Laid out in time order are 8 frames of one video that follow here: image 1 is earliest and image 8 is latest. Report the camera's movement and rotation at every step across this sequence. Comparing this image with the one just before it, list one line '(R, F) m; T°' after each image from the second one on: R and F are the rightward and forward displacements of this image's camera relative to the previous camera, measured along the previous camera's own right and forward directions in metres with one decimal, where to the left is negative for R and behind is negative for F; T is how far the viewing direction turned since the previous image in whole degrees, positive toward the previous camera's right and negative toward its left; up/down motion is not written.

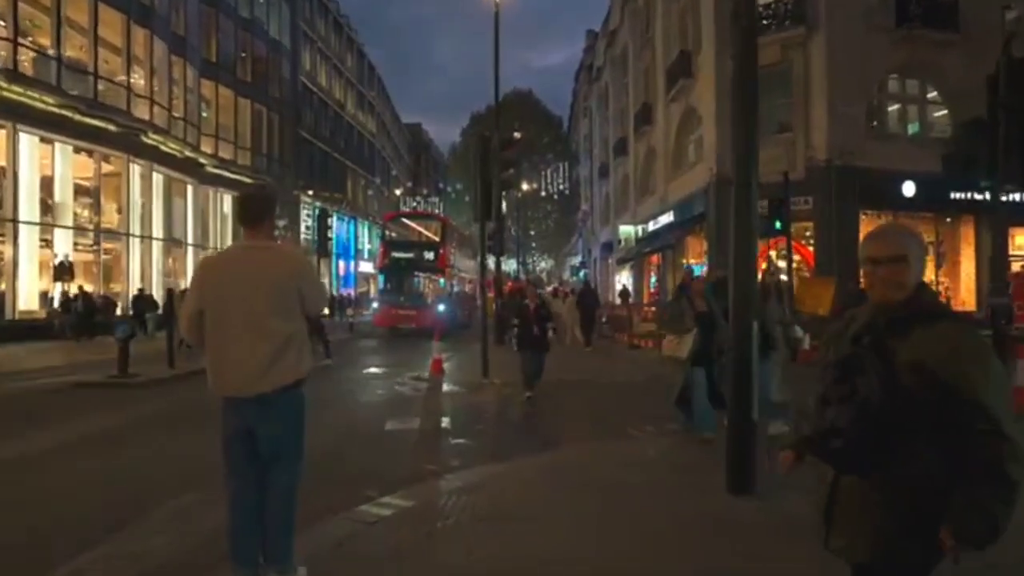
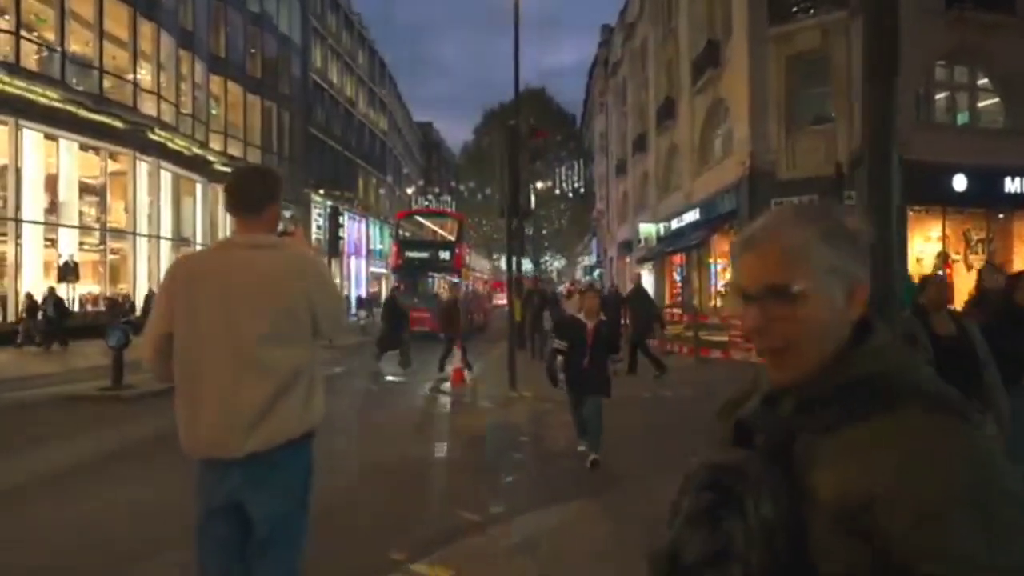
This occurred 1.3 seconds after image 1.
(-0.3, +1.4) m; -1°
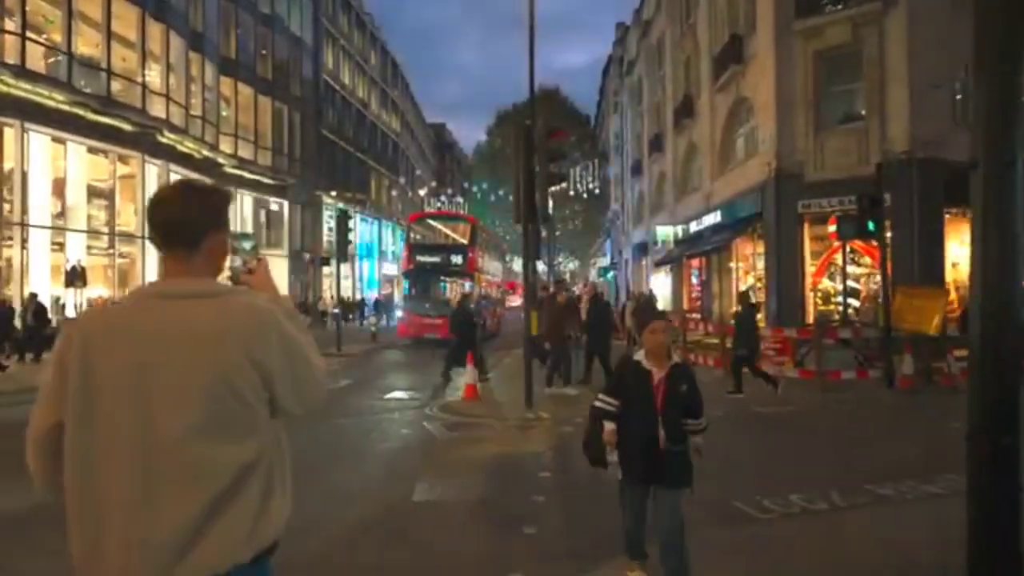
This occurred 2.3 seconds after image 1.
(-0.1, +1.0) m; -1°
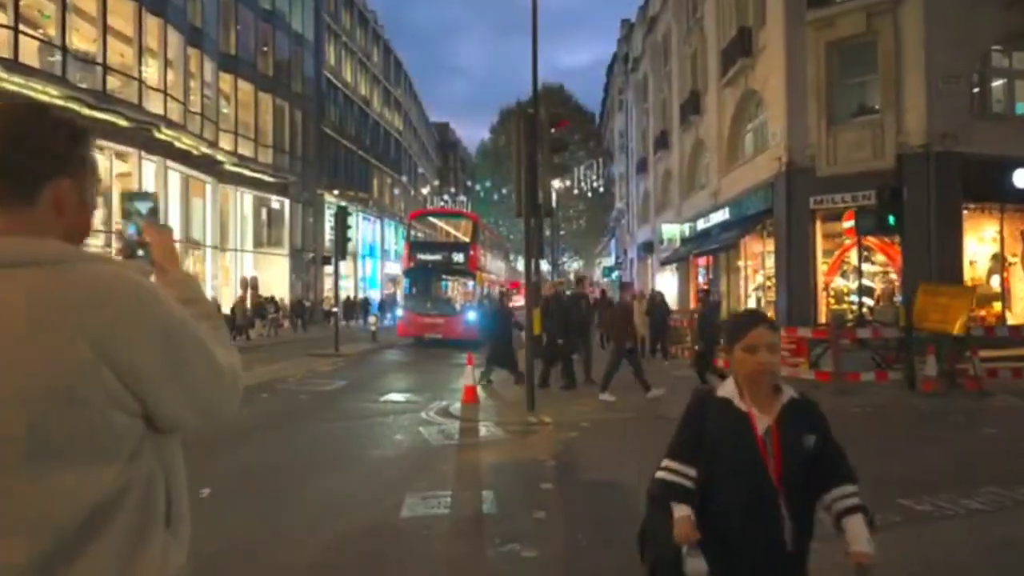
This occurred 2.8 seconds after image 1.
(0.0, +0.7) m; 0°
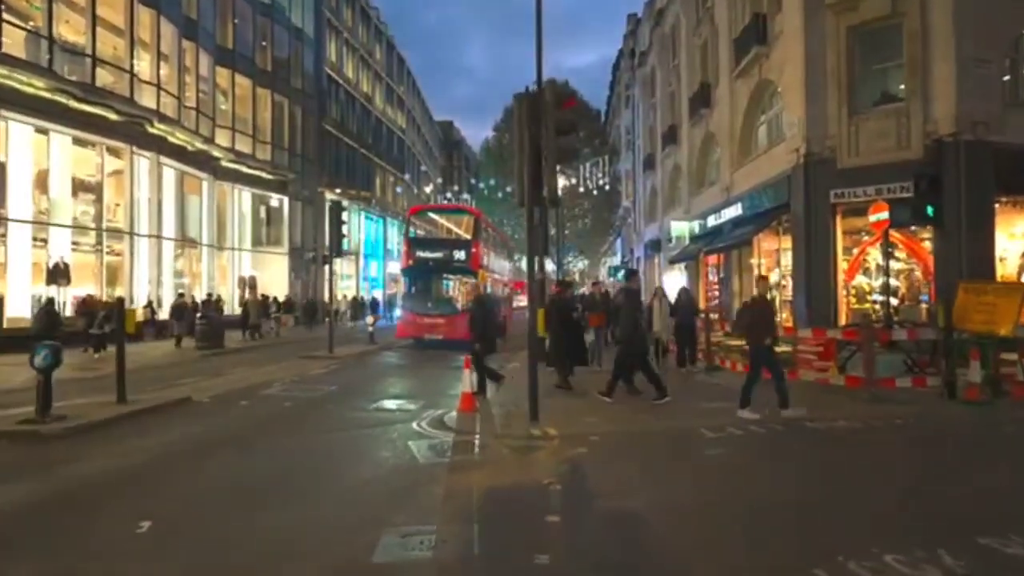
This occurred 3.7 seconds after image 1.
(0.0, +1.2) m; 0°
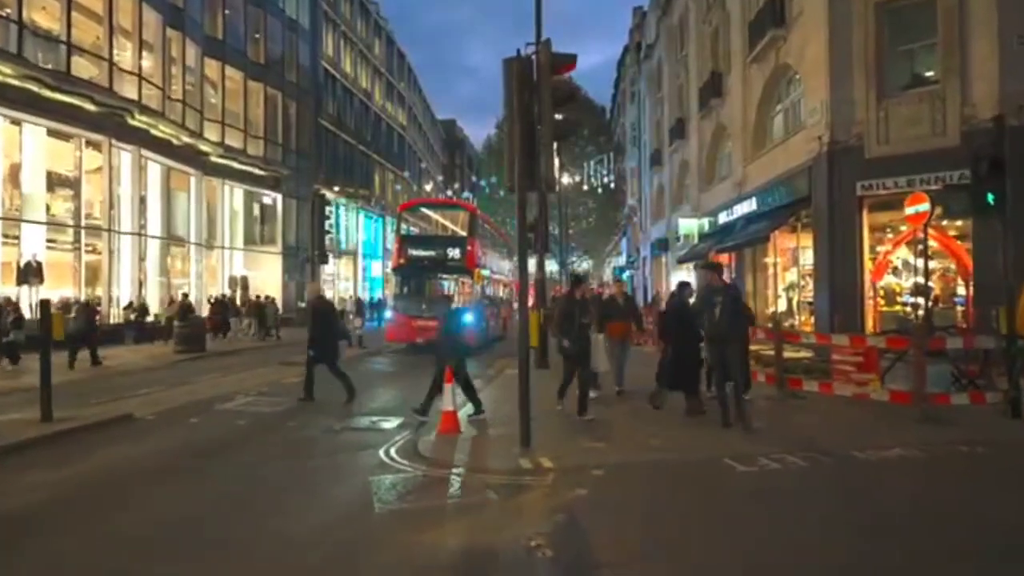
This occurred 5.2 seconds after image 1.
(+0.2, +1.8) m; 0°
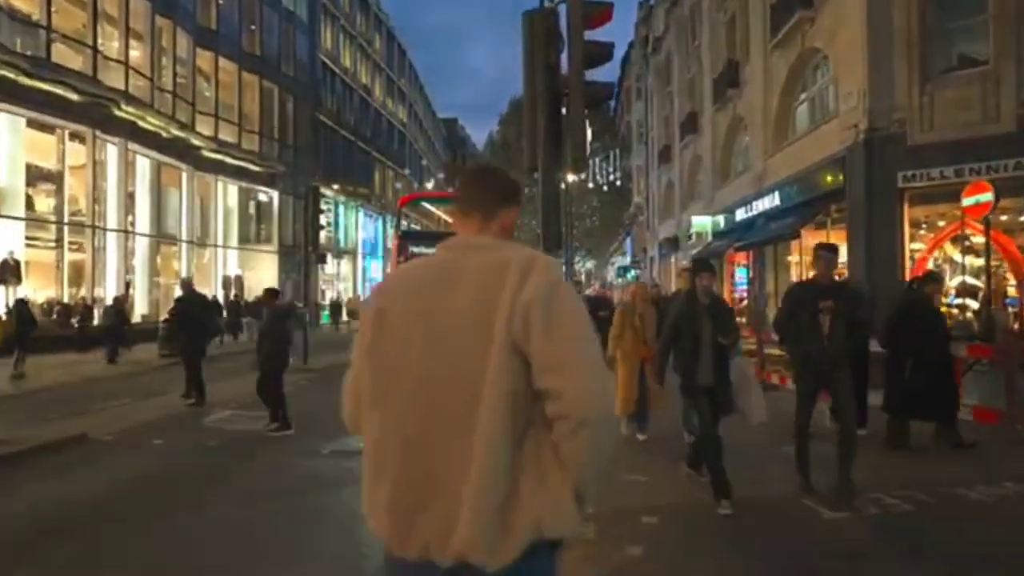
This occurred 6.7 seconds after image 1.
(-0.2, +1.7) m; 0°
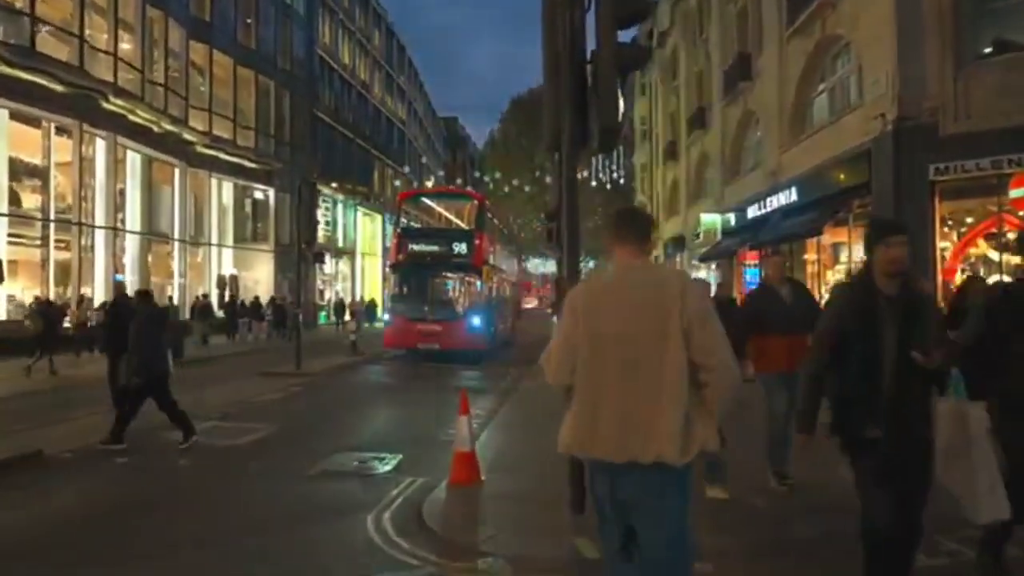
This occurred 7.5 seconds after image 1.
(-0.1, +1.1) m; 0°
